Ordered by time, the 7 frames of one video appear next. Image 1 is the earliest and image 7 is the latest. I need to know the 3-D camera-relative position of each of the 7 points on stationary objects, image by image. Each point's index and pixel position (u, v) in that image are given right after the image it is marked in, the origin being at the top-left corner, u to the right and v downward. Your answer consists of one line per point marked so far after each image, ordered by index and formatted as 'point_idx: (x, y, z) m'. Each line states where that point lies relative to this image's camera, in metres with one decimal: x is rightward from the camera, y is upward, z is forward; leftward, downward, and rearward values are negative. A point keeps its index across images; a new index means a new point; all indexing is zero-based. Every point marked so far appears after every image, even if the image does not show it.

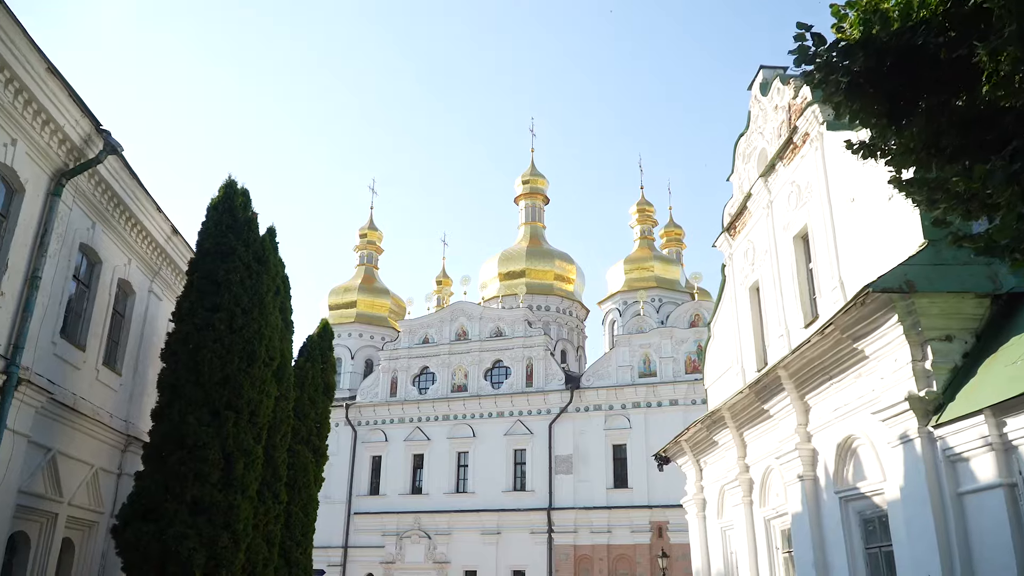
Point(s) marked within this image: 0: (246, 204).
0: (-3.5, +1.1, +10.8) m
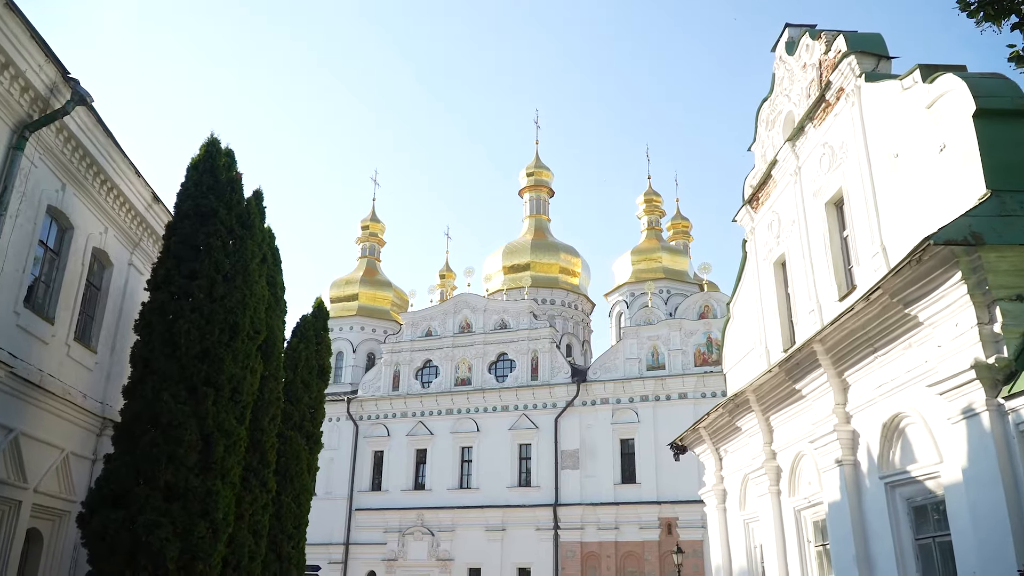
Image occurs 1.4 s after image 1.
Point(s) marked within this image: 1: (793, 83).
0: (-3.4, +1.5, +9.9) m
1: (+4.2, +3.1, +12.3) m
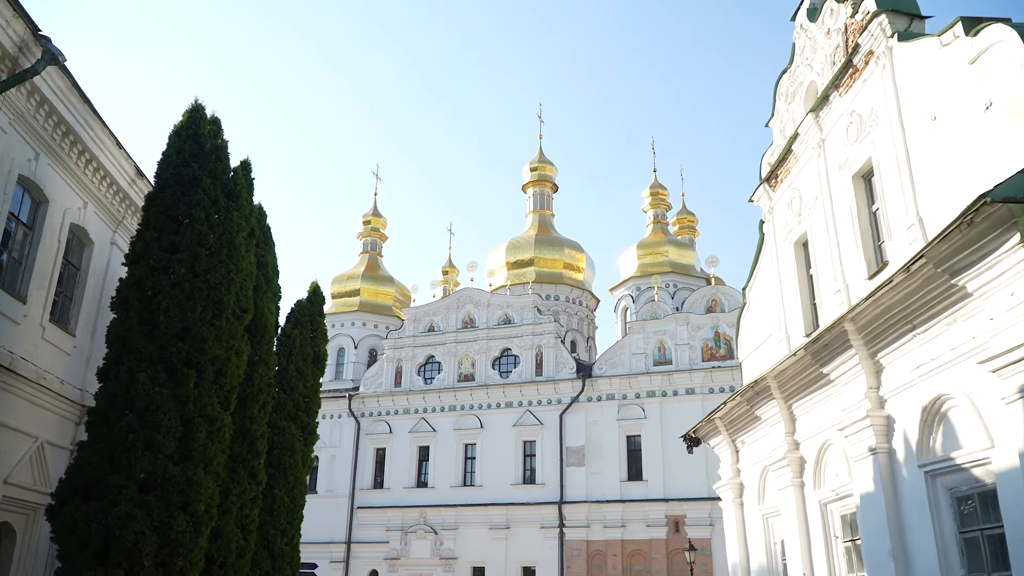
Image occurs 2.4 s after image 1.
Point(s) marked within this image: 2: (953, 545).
0: (-3.3, +1.7, +9.2) m
1: (+4.3, +3.3, +11.6) m
2: (+4.1, -2.4, +7.6) m
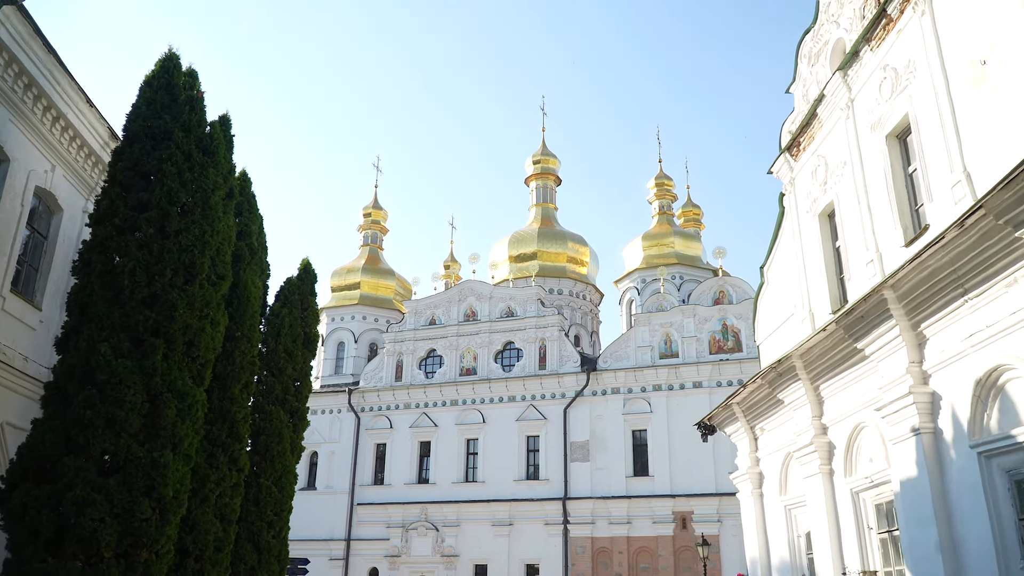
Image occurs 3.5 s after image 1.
0: (-3.3, +2.1, +8.4) m
1: (+4.3, +3.7, +10.8) m
2: (+4.1, -2.0, +6.7) m
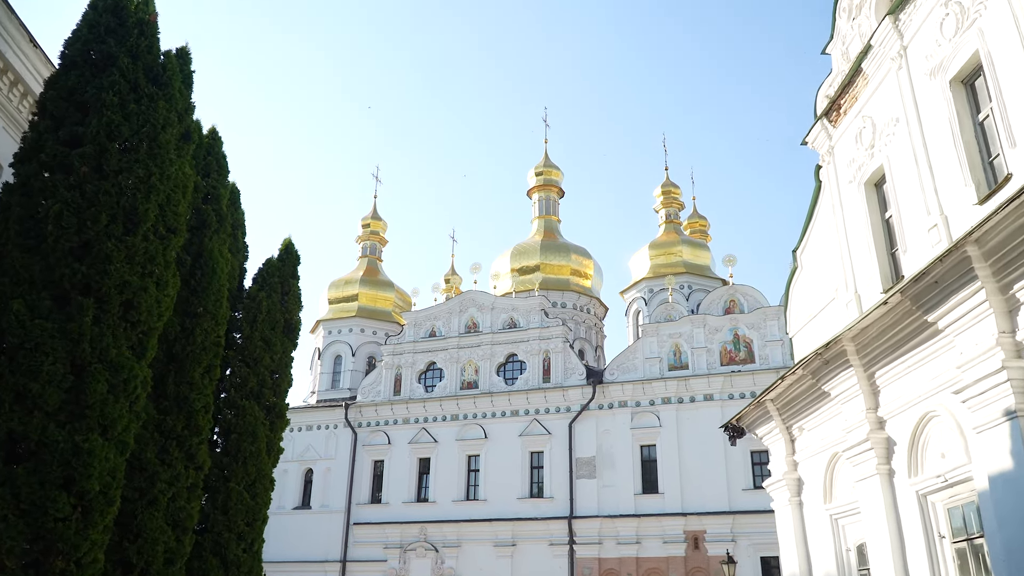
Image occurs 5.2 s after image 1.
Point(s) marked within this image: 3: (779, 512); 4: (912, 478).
0: (-3.2, +2.4, +7.2) m
1: (+4.4, +4.0, +9.5) m
2: (+4.2, -1.6, +5.4) m
3: (+3.7, -3.1, +11.3) m
4: (+4.0, -1.9, +8.2) m
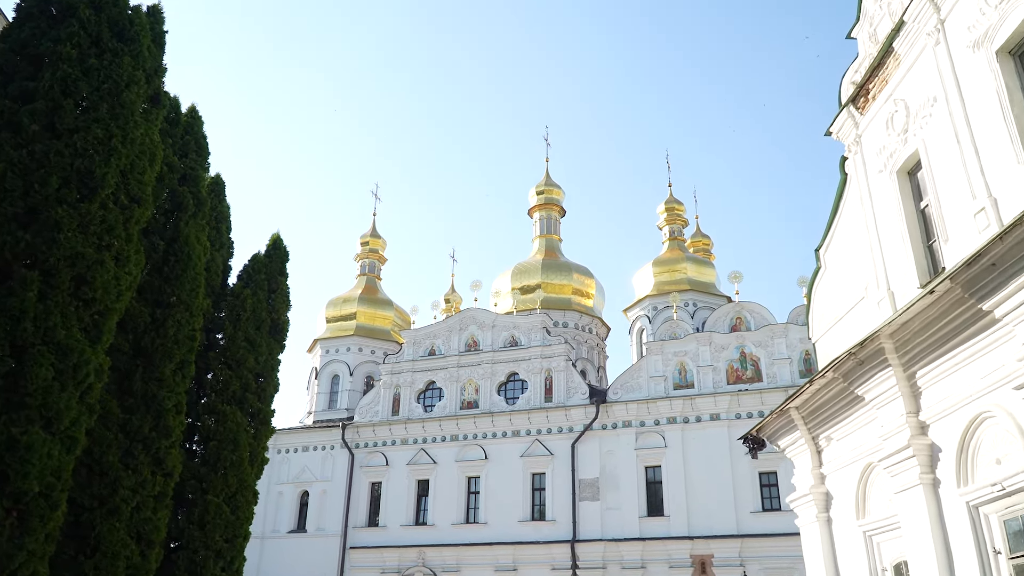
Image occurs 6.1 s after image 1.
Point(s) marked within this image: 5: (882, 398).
0: (-3.1, +2.5, +6.5) m
1: (+4.5, +4.0, +8.9) m
2: (+4.2, -1.4, +4.6) m
3: (+3.7, -3.1, +10.5) m
4: (+4.0, -1.8, +7.3) m
5: (+3.8, -1.1, +8.4) m
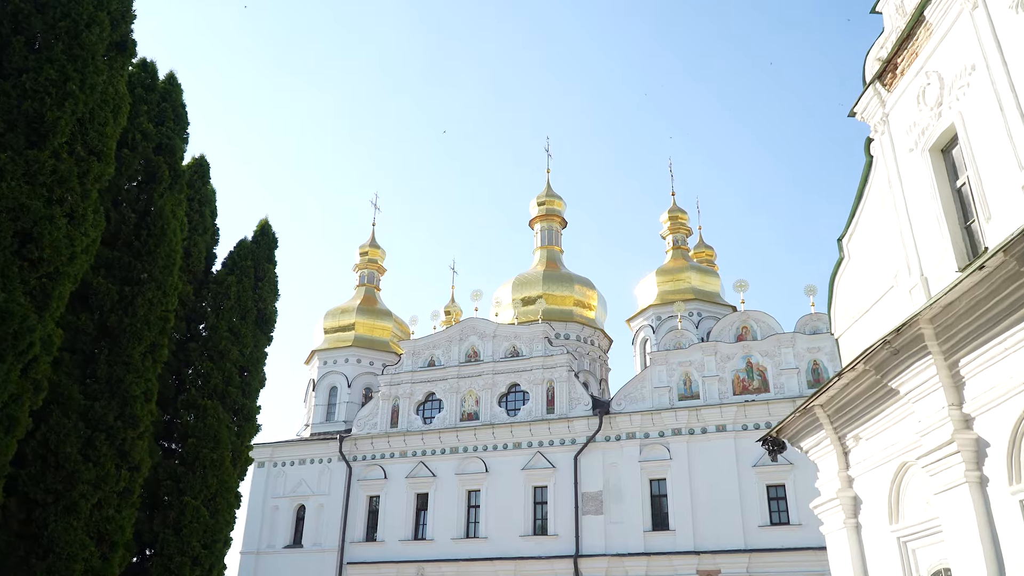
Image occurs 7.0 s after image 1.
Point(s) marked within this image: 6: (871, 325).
0: (-3.1, +2.7, +5.9) m
1: (+4.5, +4.2, +8.3) m
2: (+4.3, -1.2, +3.9) m
3: (+3.8, -2.9, +9.7) m
4: (+4.1, -1.6, +6.6) m
5: (+3.8, -0.9, +7.7) m
6: (+4.2, -0.4, +9.8) m
